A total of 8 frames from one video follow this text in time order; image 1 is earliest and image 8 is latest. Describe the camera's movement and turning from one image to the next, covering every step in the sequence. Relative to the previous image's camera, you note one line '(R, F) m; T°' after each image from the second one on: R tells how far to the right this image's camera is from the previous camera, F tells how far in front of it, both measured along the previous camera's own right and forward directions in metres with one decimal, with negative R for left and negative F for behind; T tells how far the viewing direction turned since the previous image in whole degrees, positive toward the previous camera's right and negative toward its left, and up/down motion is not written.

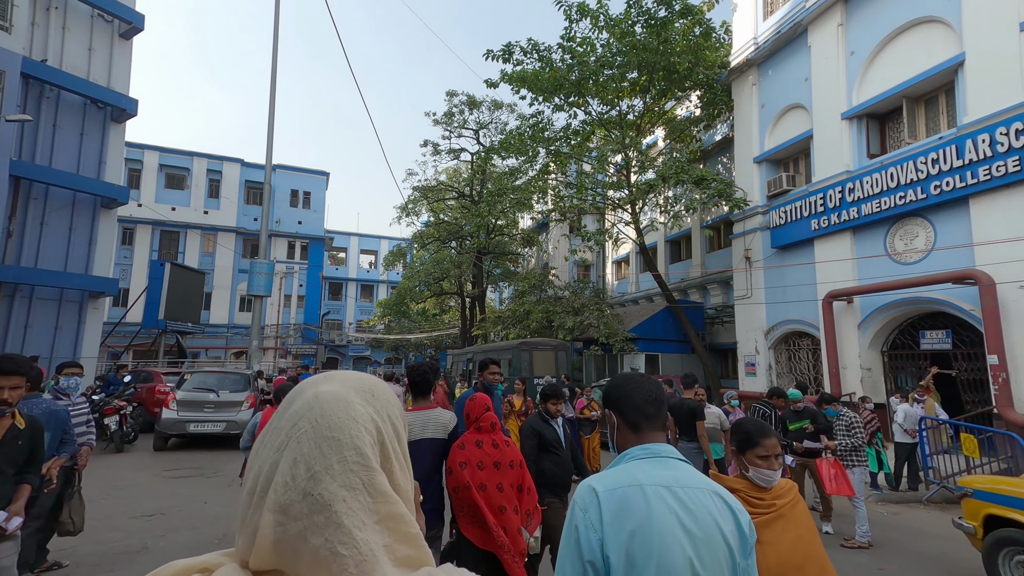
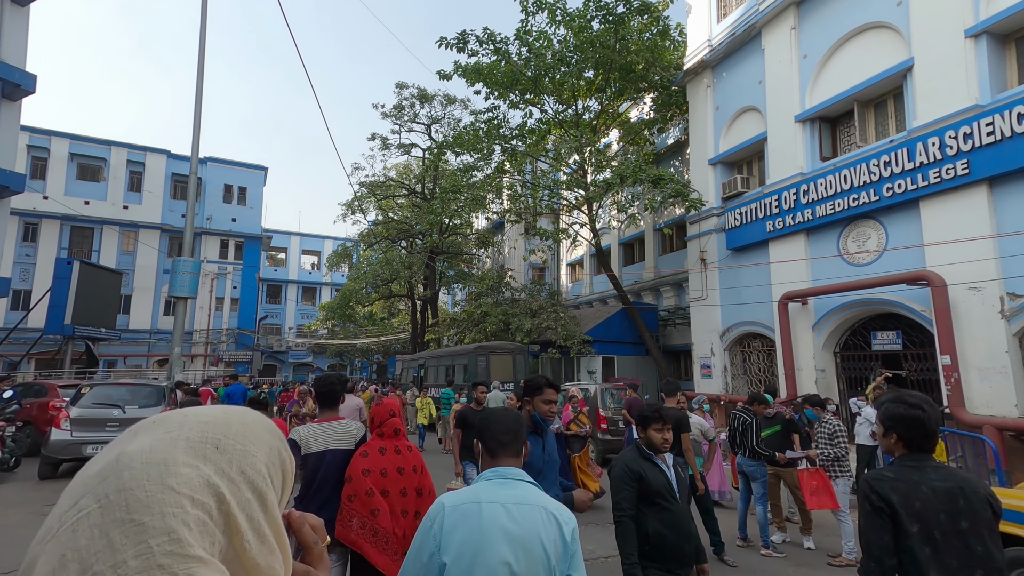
(-0.1, +0.7) m; +6°
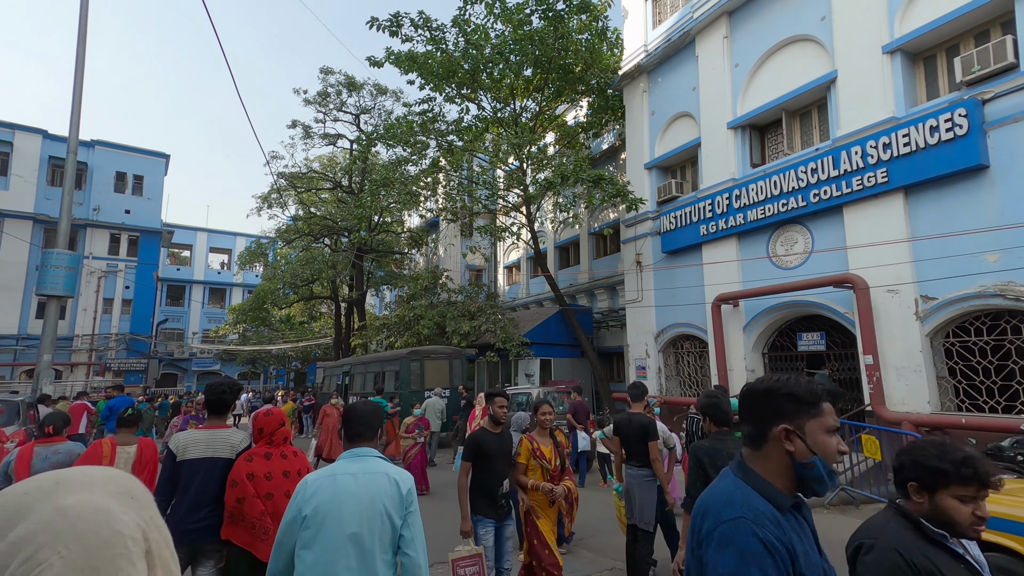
(-0.1, +0.7) m; +8°
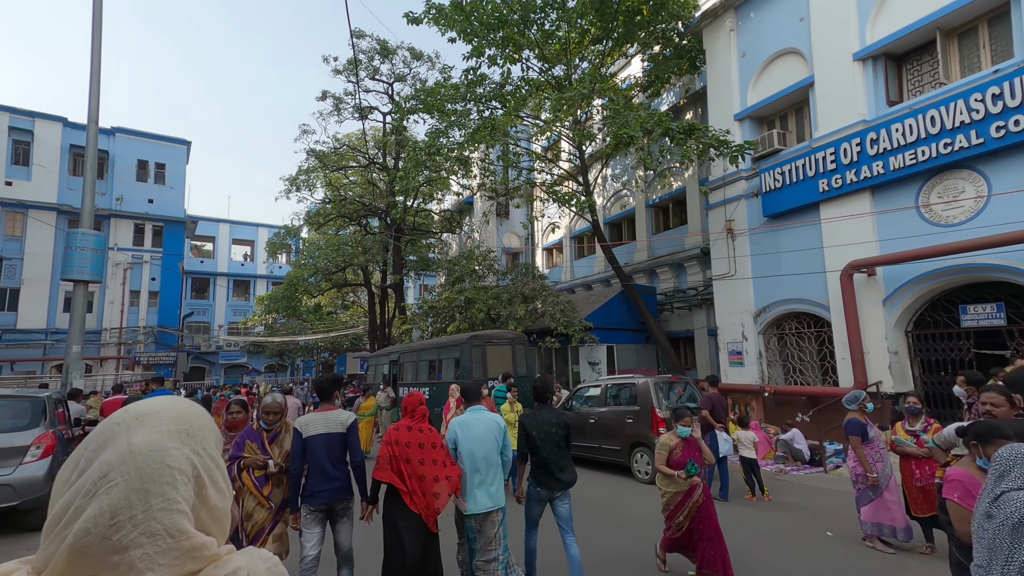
(-1.5, +1.8) m; -2°
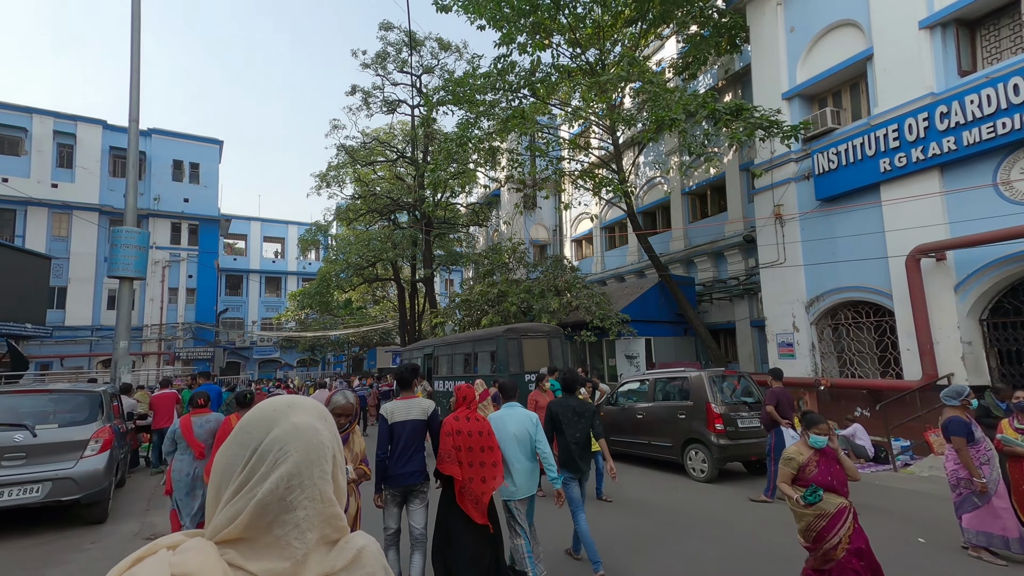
(-0.4, +0.3) m; -3°
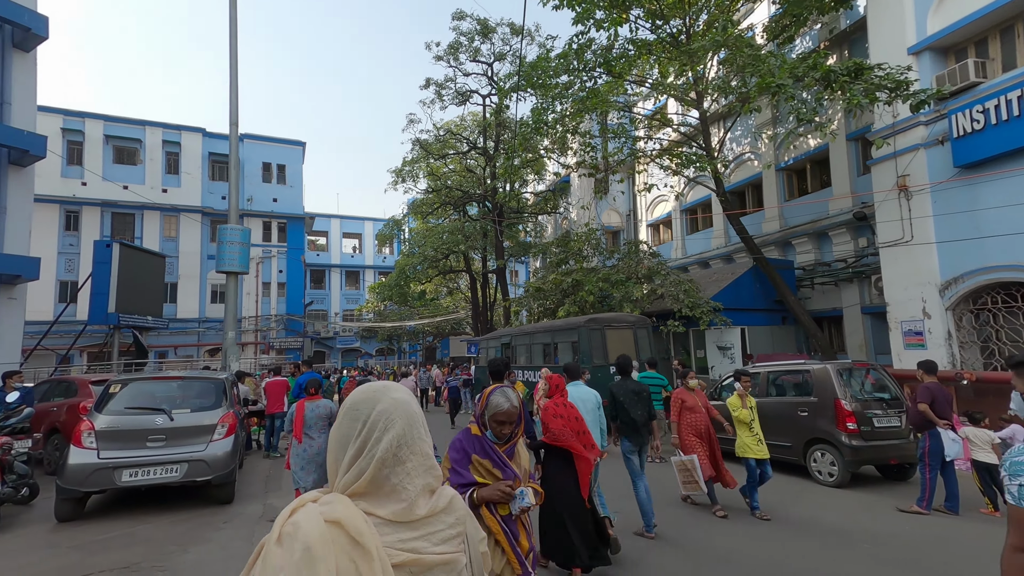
(-0.5, +0.3) m; -8°
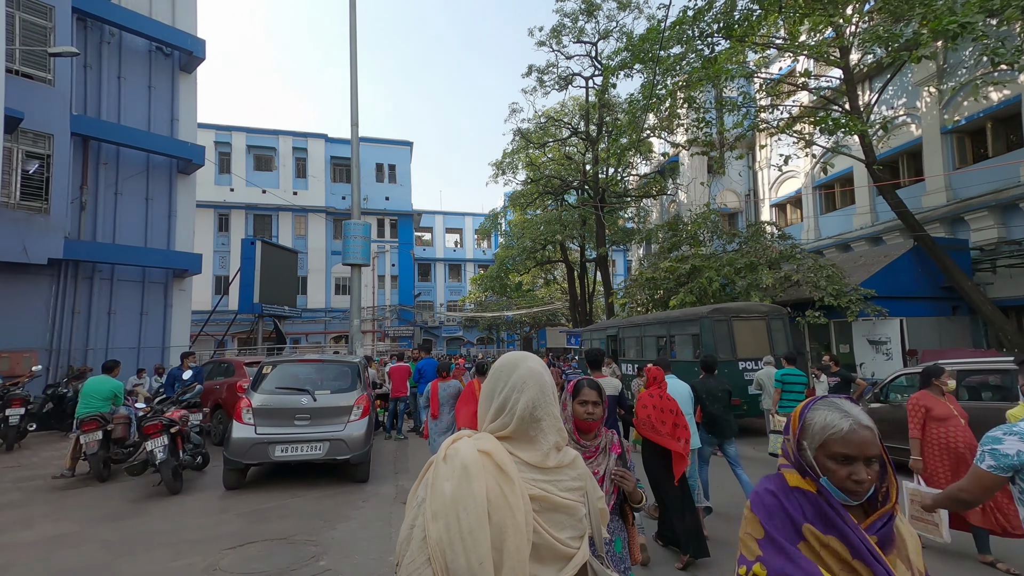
(-0.4, +0.3) m; -12°
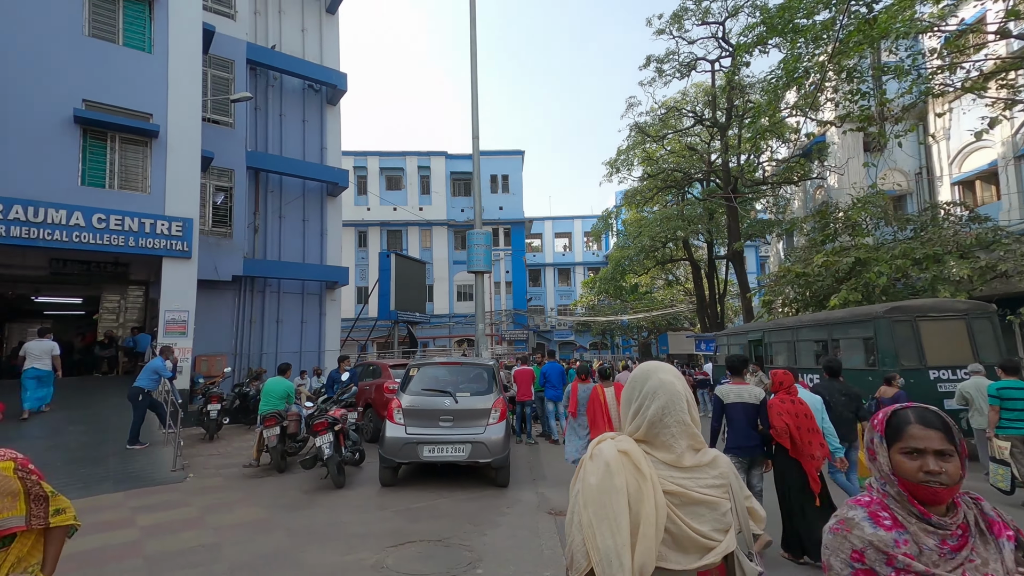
(-0.4, +0.2) m; -13°
